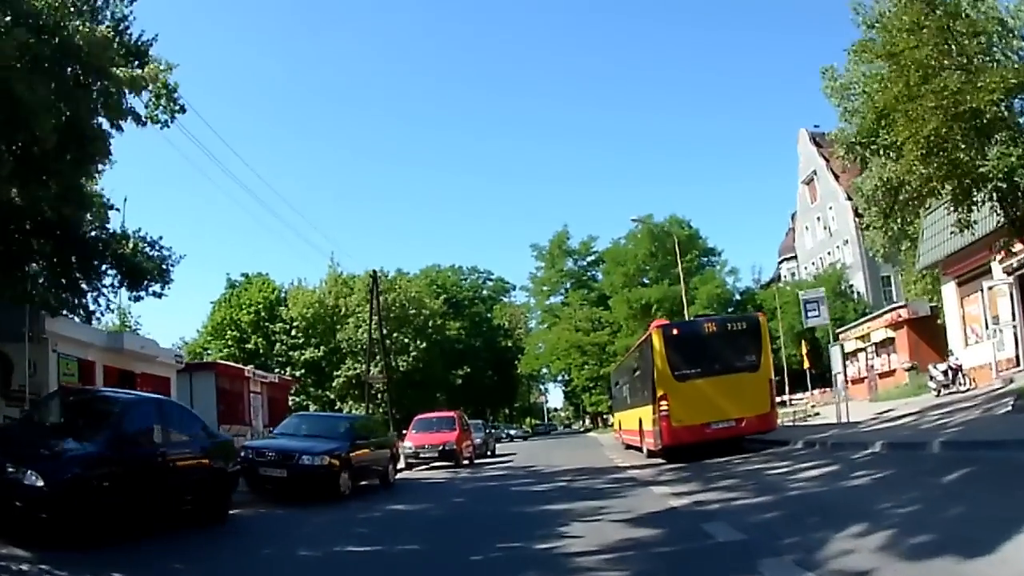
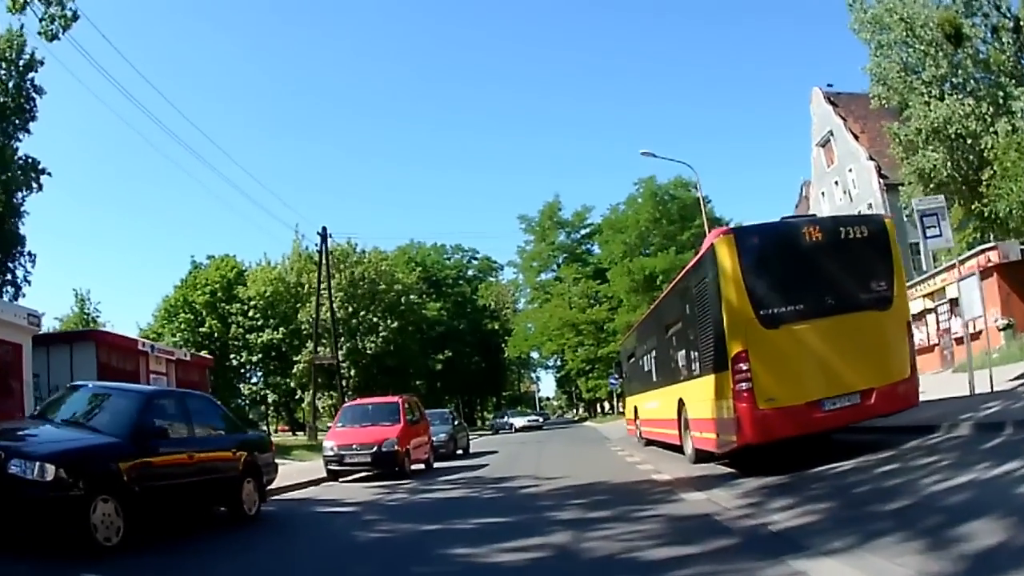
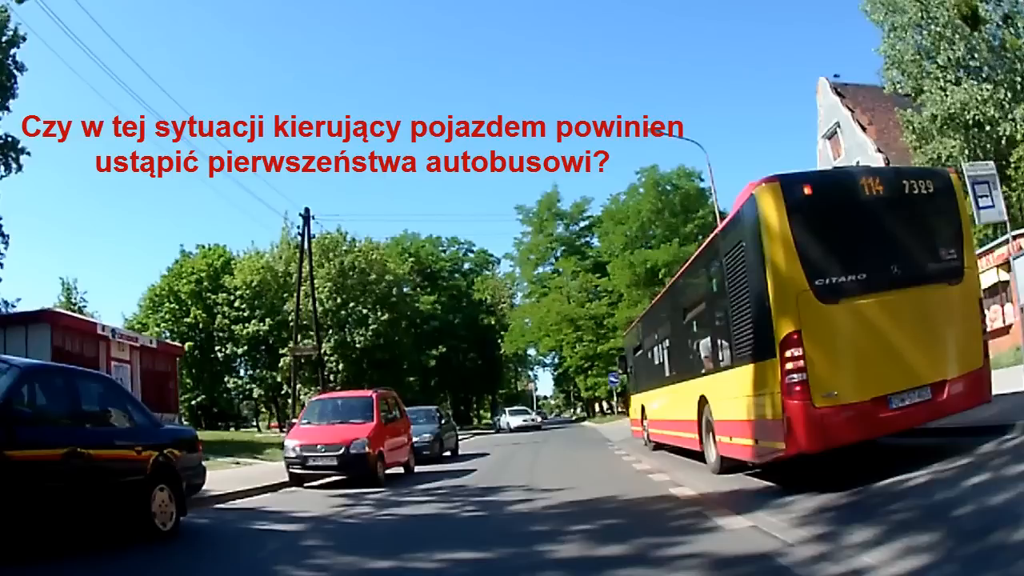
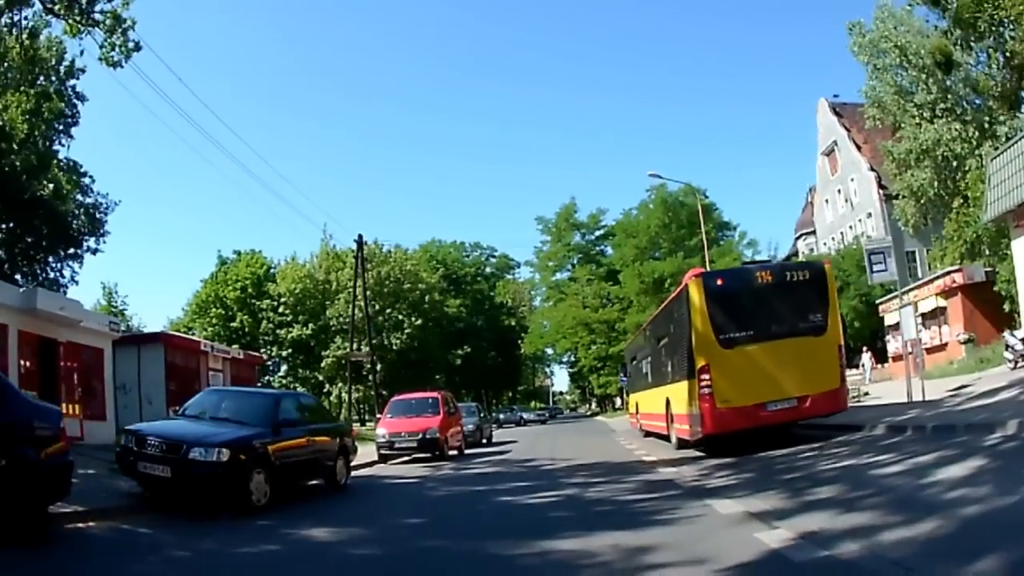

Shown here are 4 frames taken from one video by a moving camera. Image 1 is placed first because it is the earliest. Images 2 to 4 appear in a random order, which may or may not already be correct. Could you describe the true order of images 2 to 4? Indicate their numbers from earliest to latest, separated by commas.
4, 2, 3
